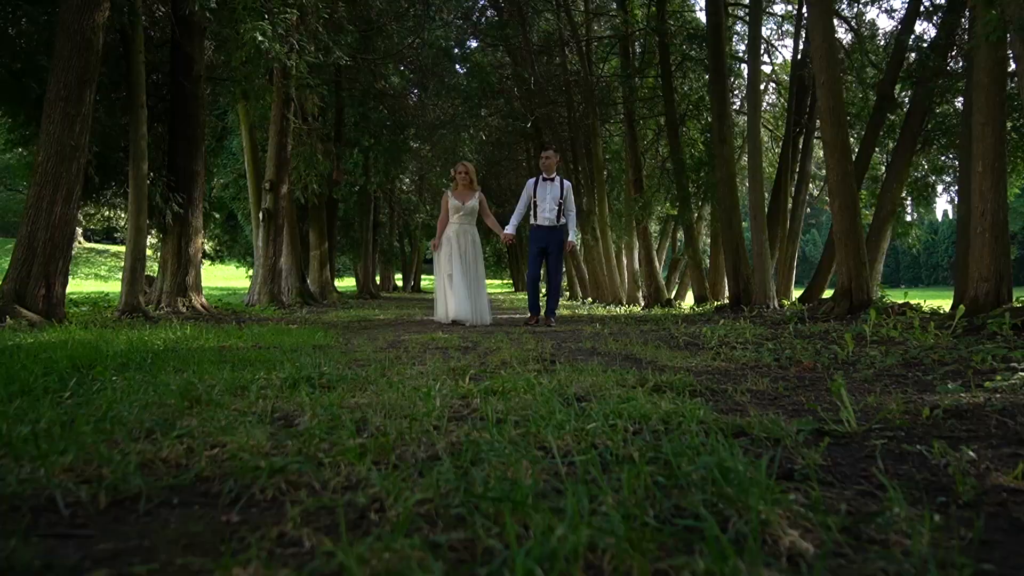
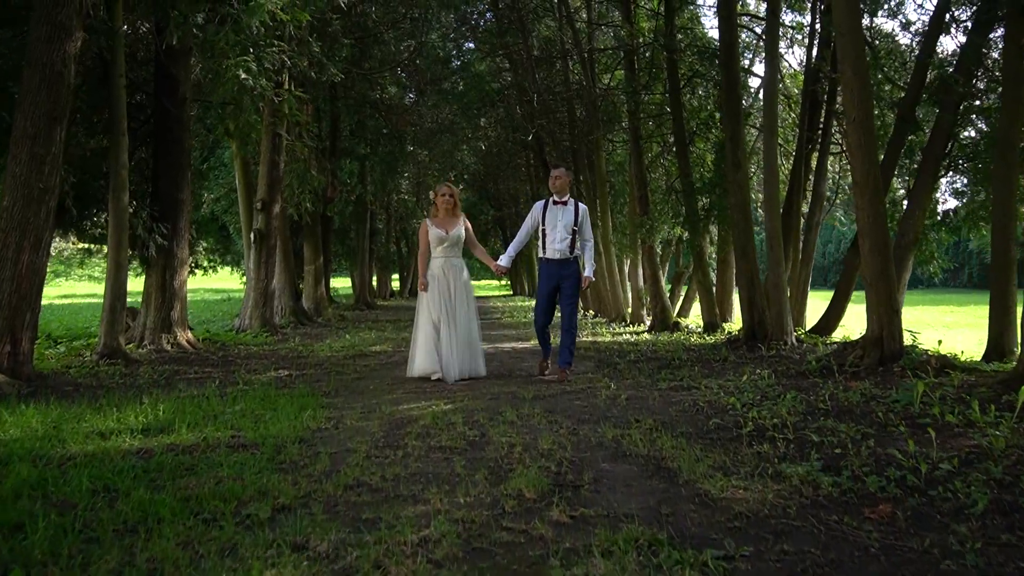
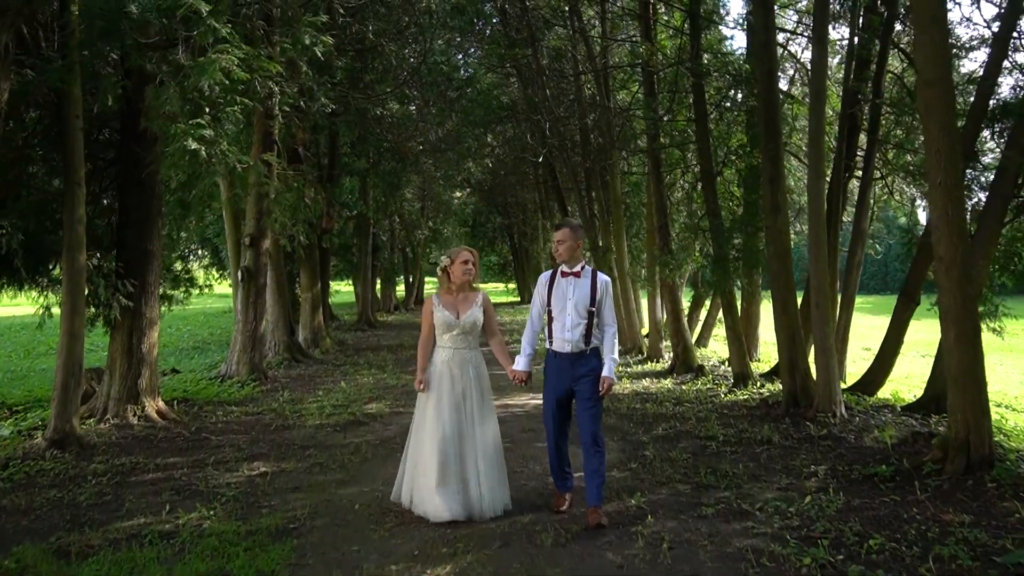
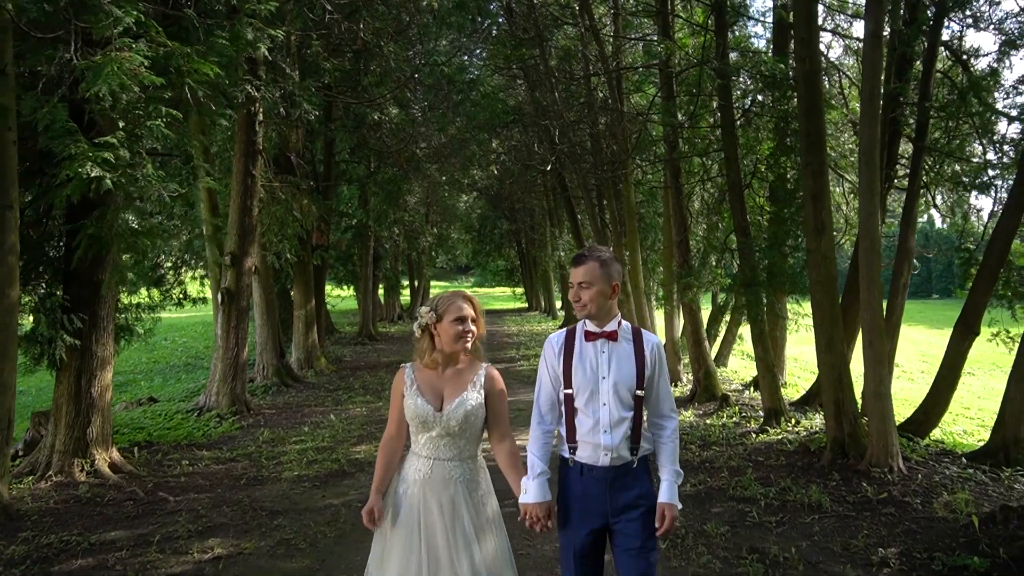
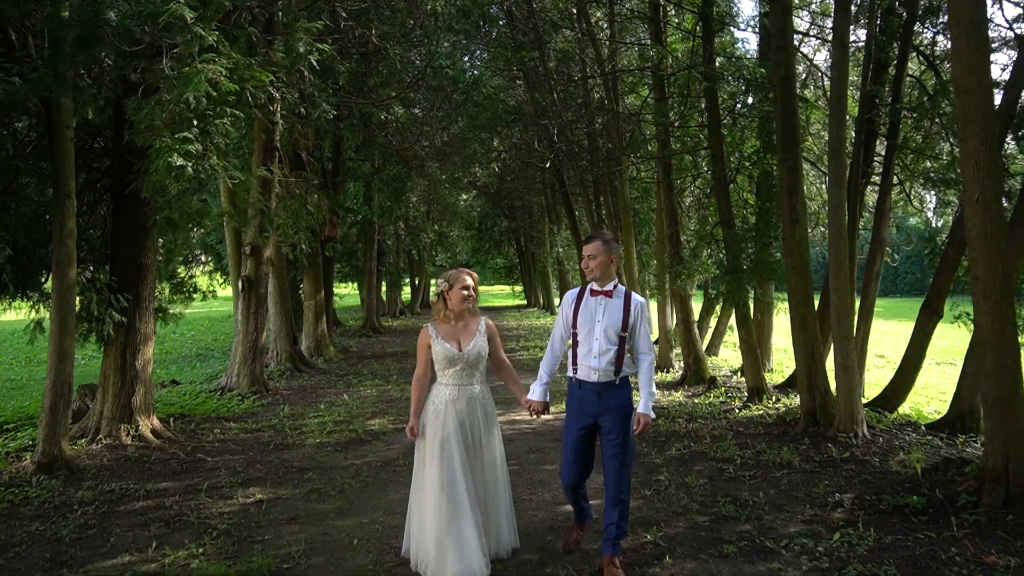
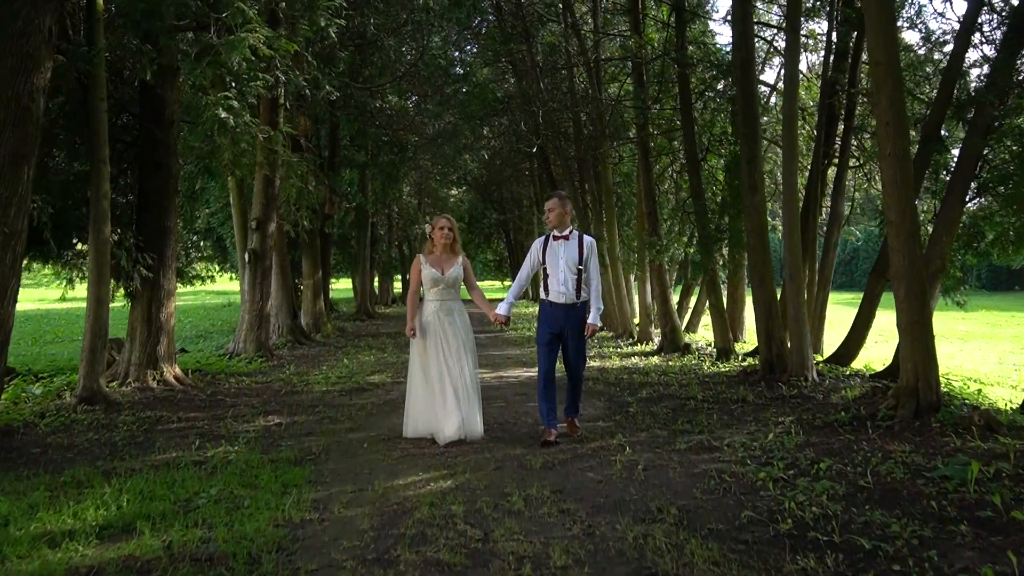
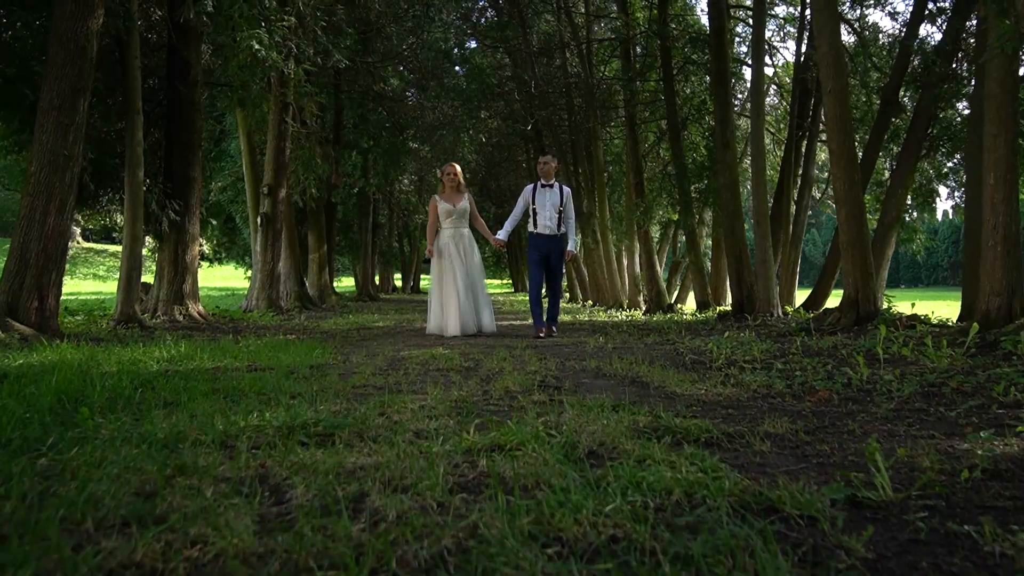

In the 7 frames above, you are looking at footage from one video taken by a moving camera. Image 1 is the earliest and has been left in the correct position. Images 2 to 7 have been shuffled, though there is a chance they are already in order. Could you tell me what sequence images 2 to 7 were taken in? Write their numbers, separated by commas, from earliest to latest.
7, 2, 6, 3, 5, 4
